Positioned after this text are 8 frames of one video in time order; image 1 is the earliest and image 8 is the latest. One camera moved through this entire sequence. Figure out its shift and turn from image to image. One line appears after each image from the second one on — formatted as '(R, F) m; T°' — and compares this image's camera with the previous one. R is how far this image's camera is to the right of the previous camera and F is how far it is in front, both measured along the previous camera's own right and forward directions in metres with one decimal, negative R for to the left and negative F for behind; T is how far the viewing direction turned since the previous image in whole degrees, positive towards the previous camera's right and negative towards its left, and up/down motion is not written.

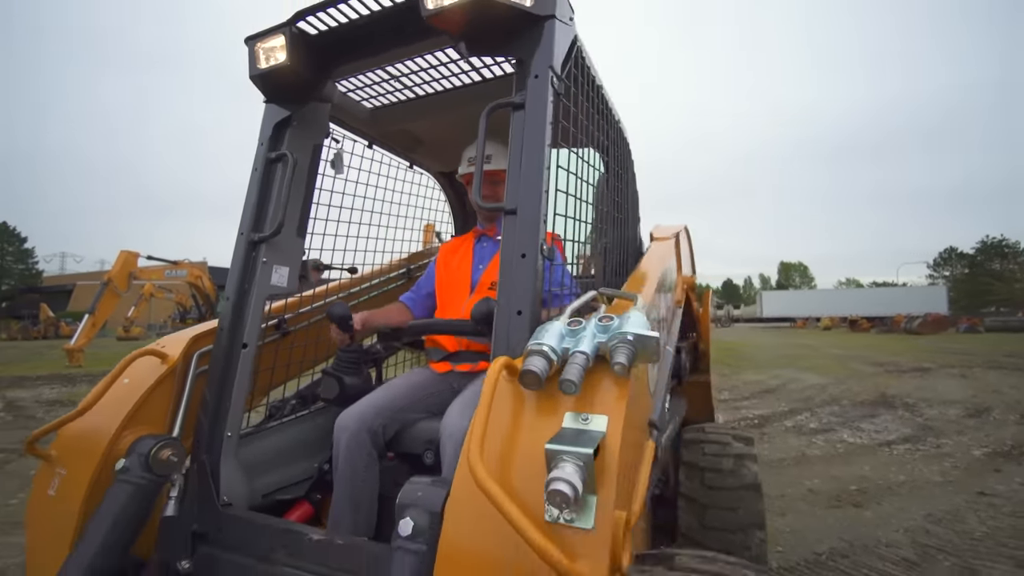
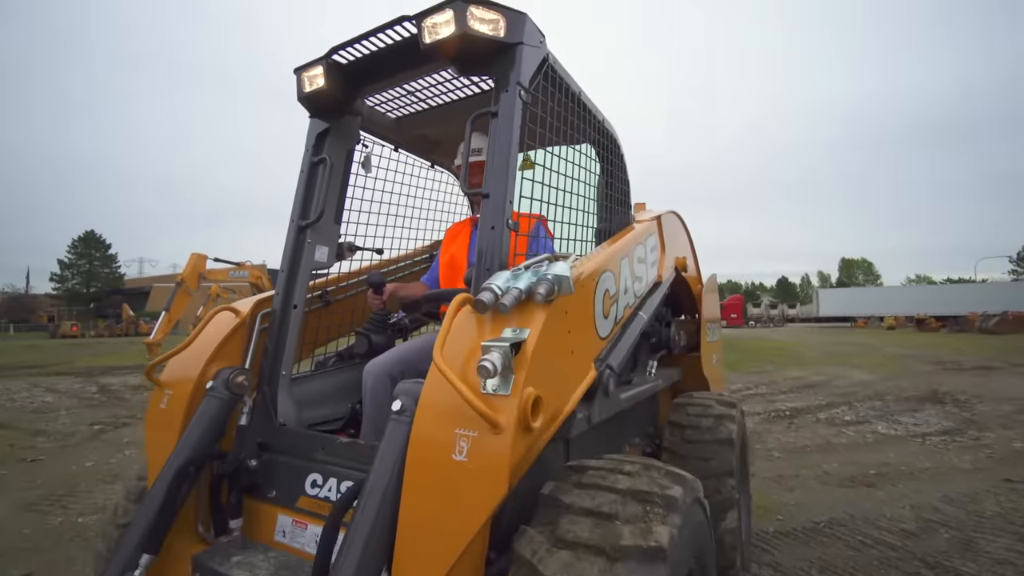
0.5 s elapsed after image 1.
(+0.2, -0.4) m; -5°
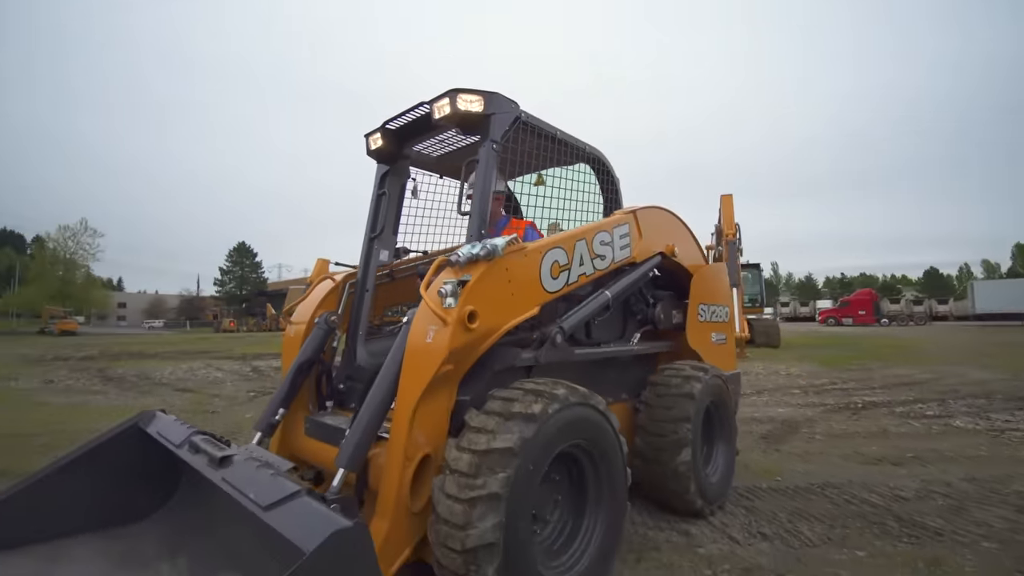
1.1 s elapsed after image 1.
(+0.7, -1.0) m; -11°
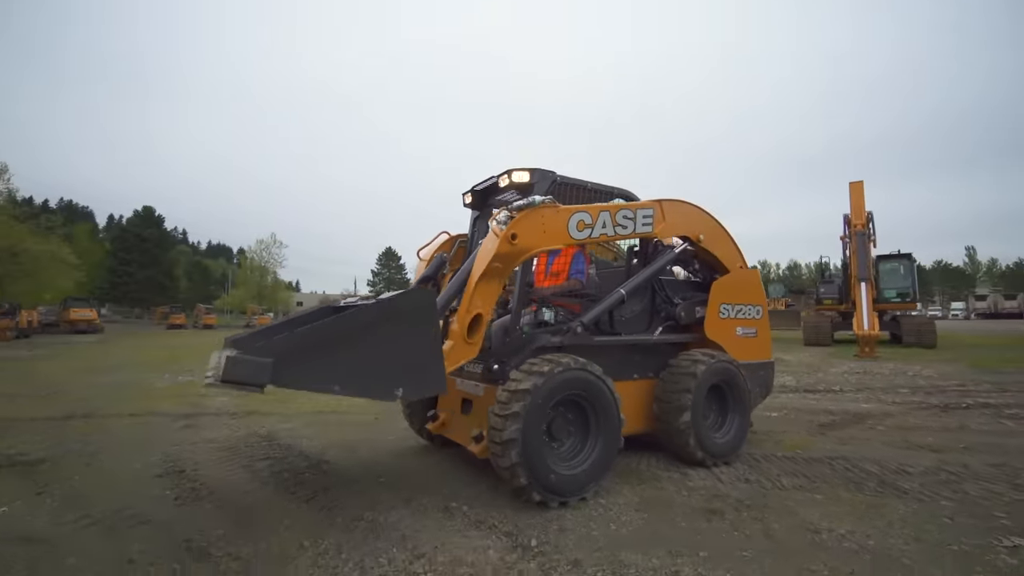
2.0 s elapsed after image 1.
(+0.8, -1.4) m; -14°
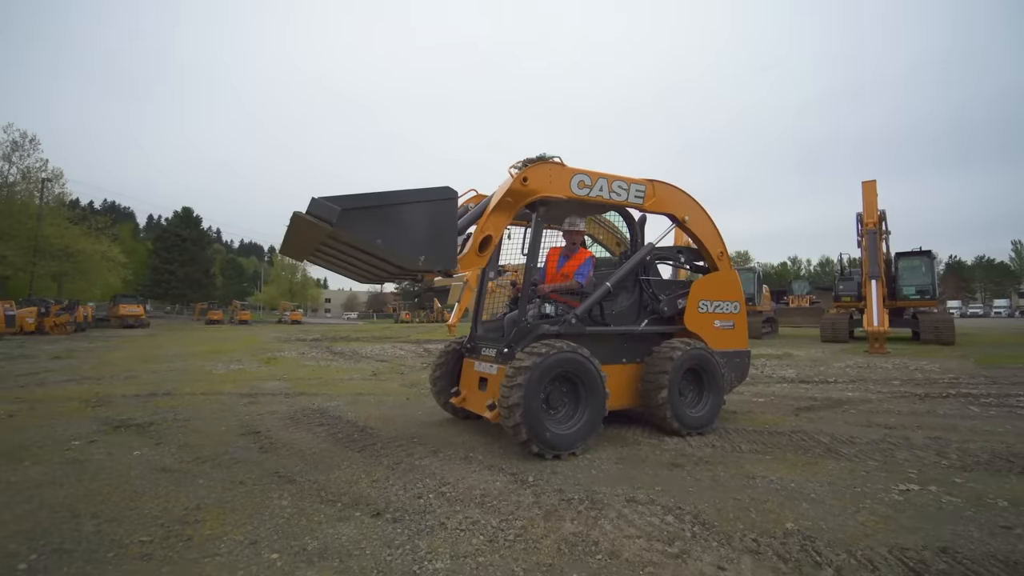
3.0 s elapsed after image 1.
(+0.2, -1.1) m; -2°
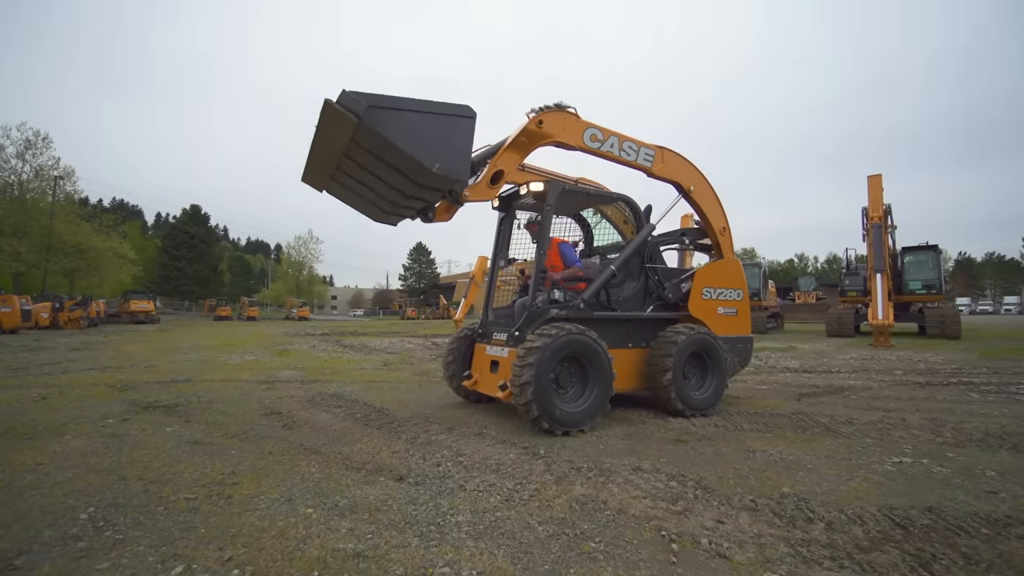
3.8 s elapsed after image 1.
(-0.1, -0.2) m; -1°
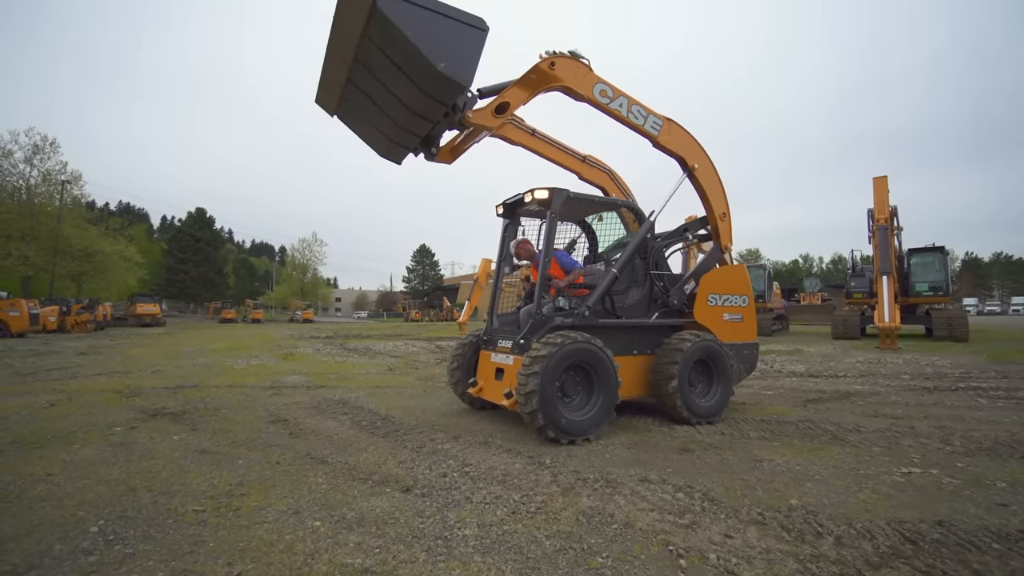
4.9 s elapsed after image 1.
(0.0, 0.0) m; 0°
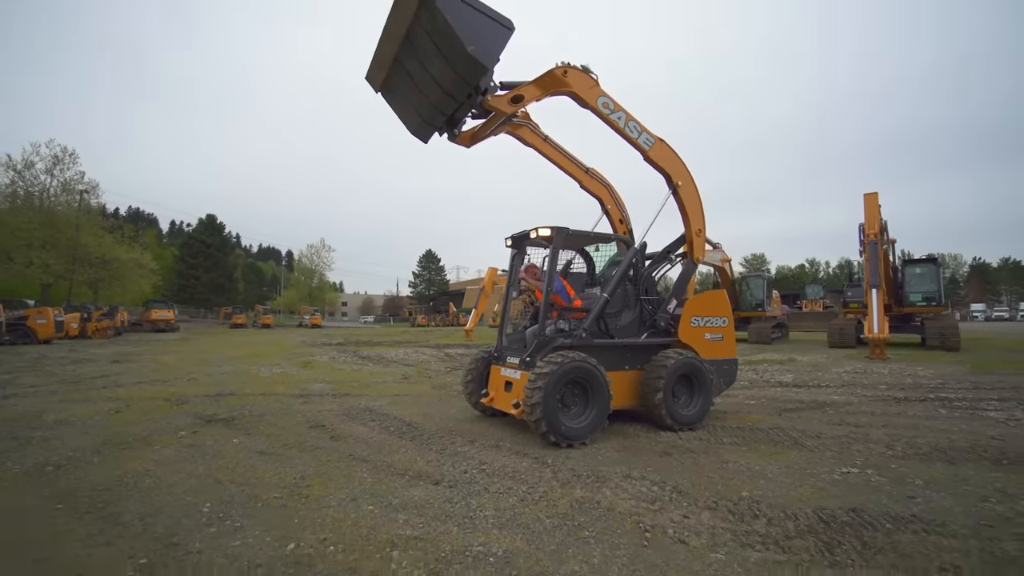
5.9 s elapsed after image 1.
(0.0, -1.0) m; 0°
